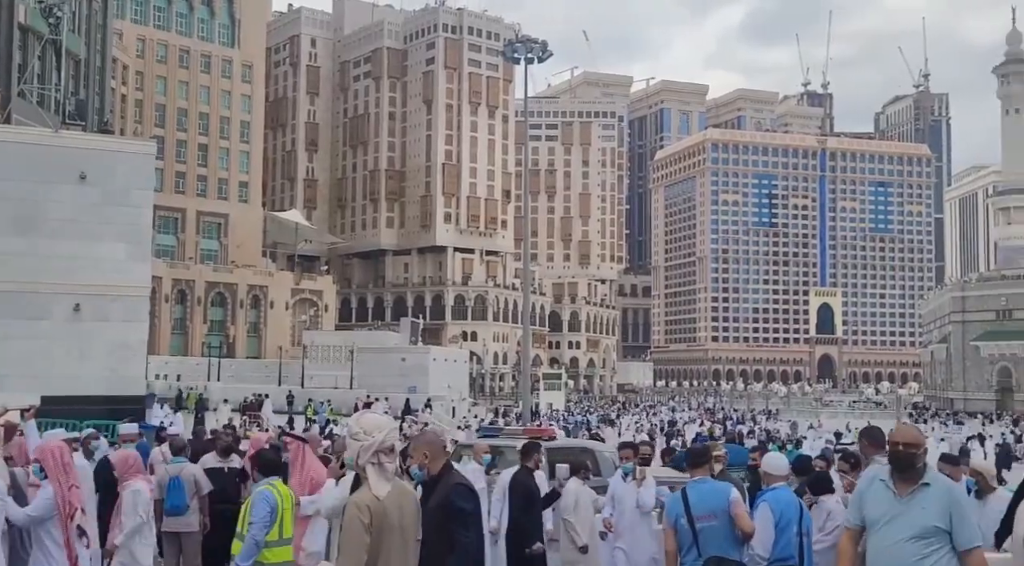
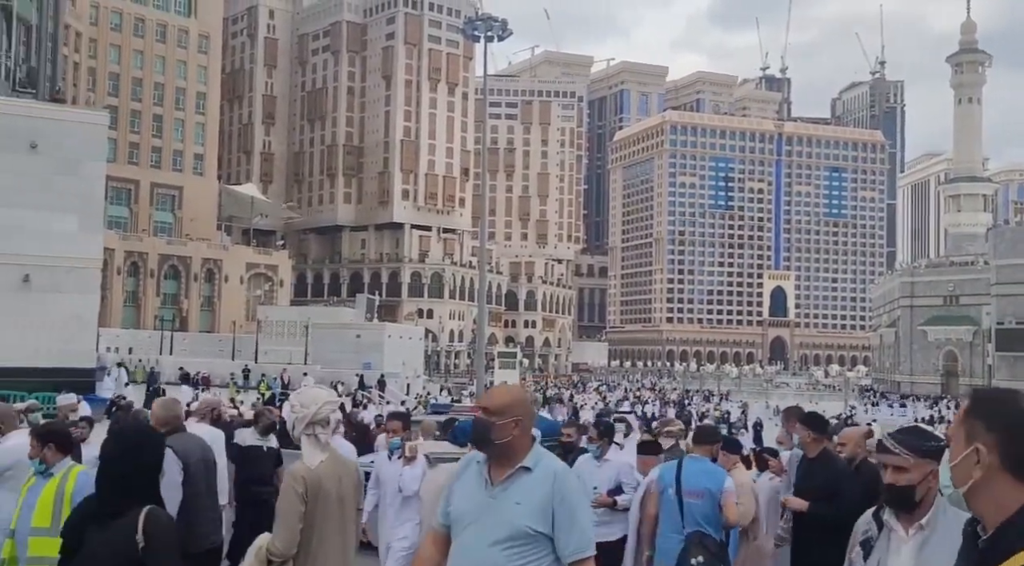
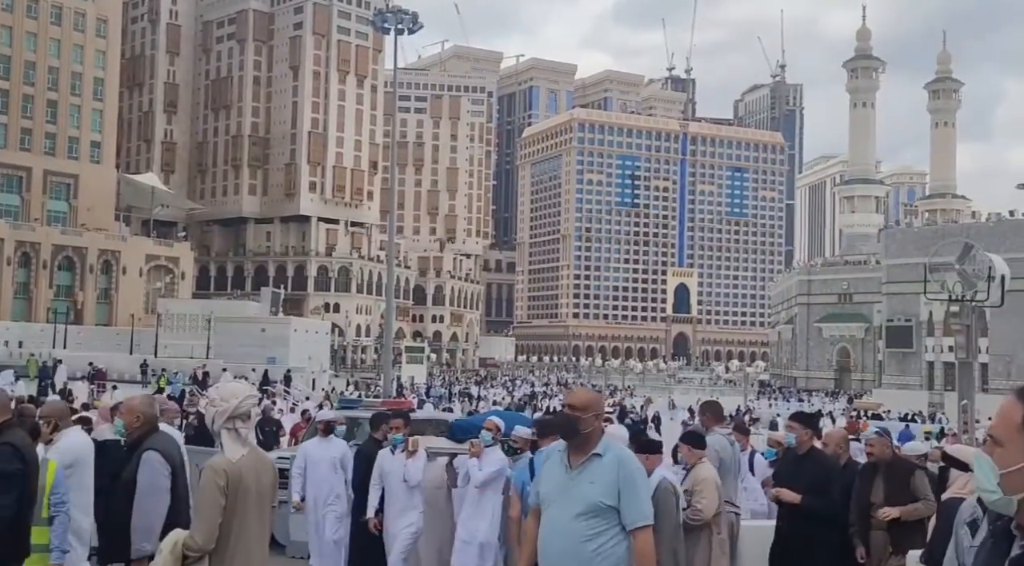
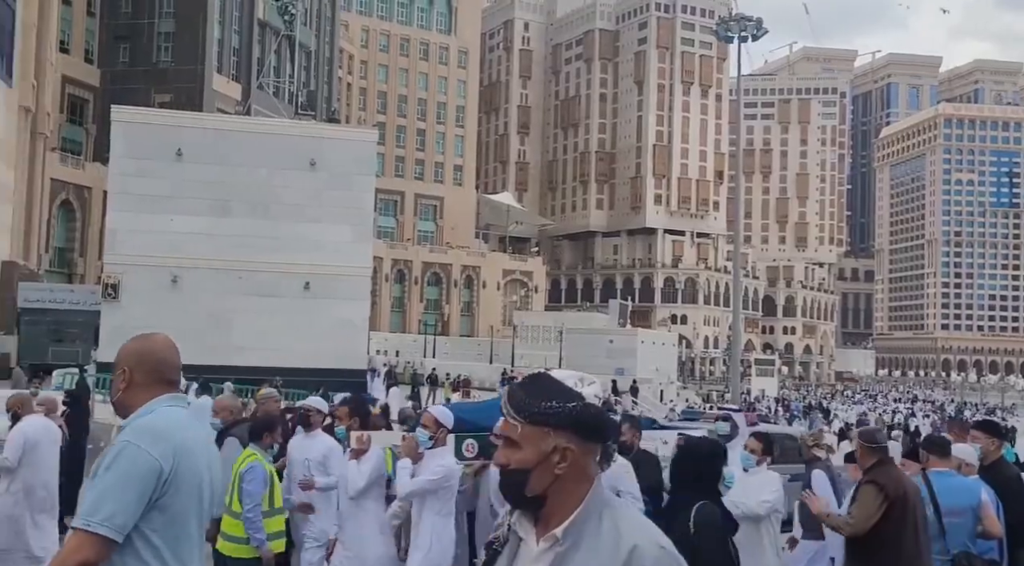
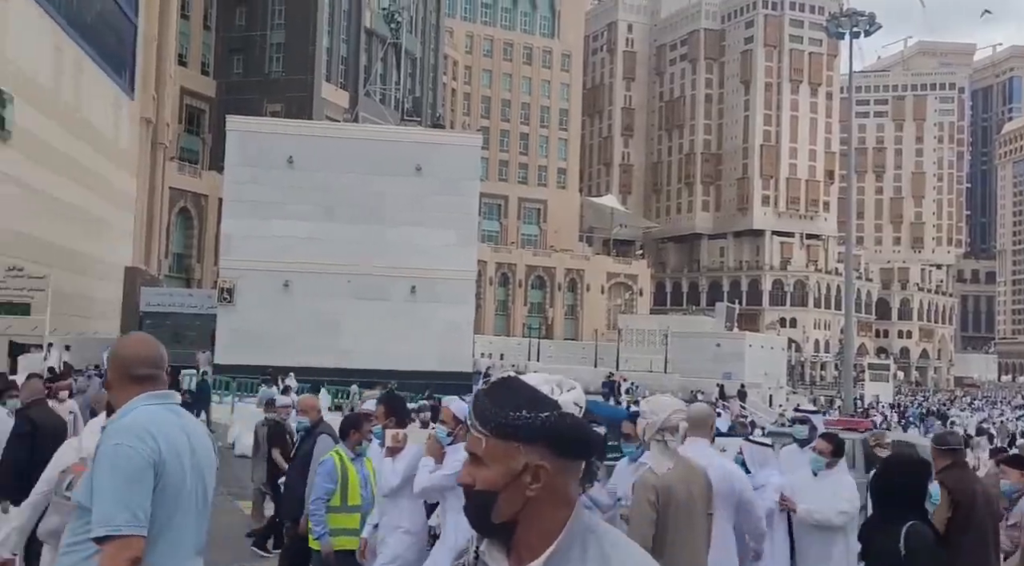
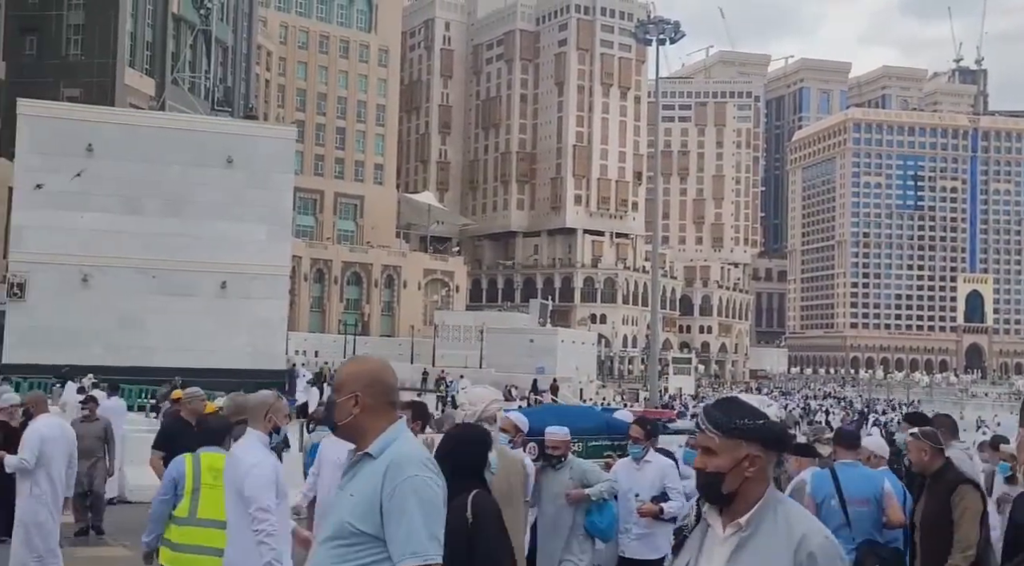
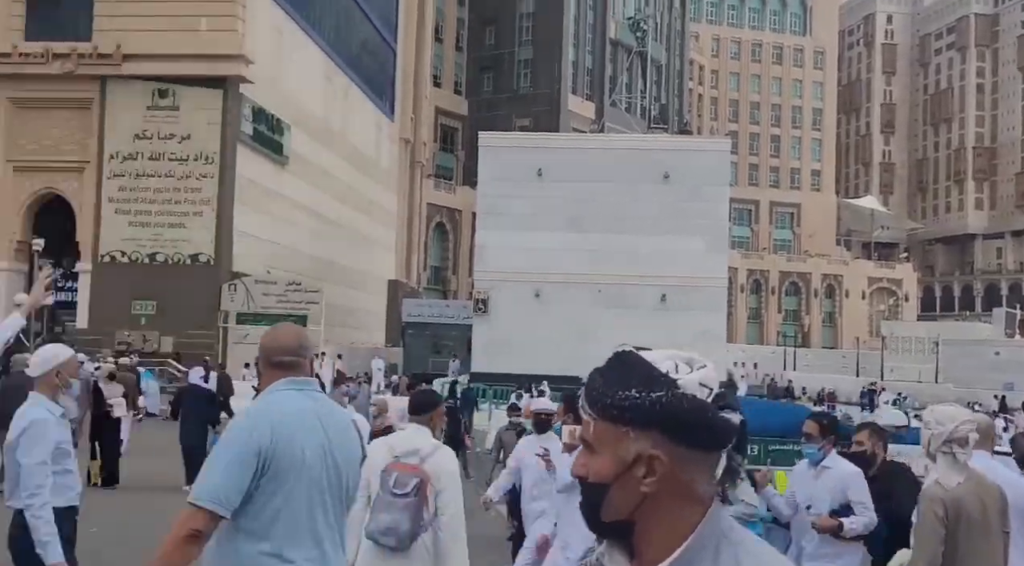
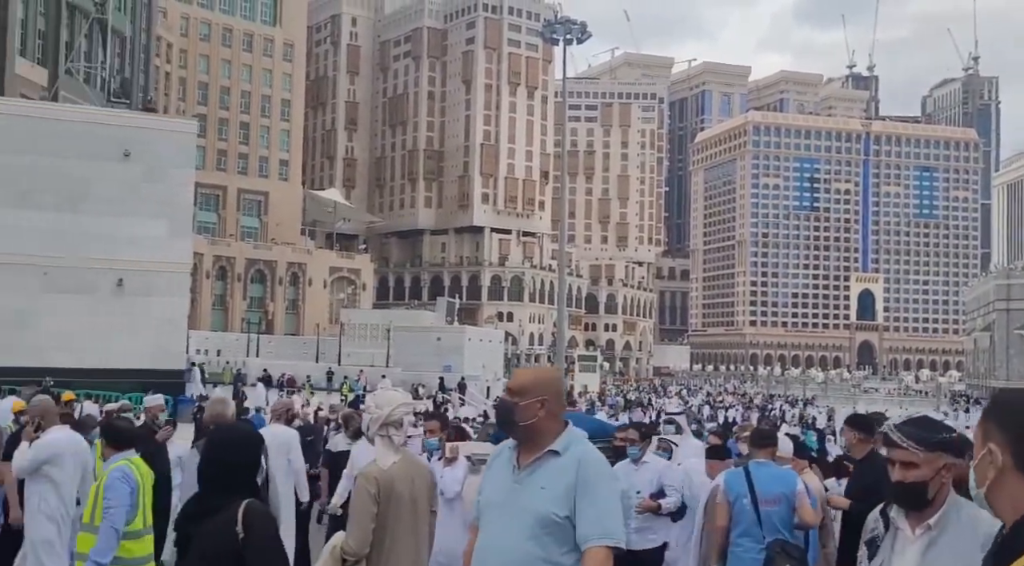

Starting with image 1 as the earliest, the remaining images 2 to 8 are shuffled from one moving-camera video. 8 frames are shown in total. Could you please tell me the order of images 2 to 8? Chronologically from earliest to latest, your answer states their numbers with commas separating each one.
3, 2, 8, 6, 4, 5, 7
